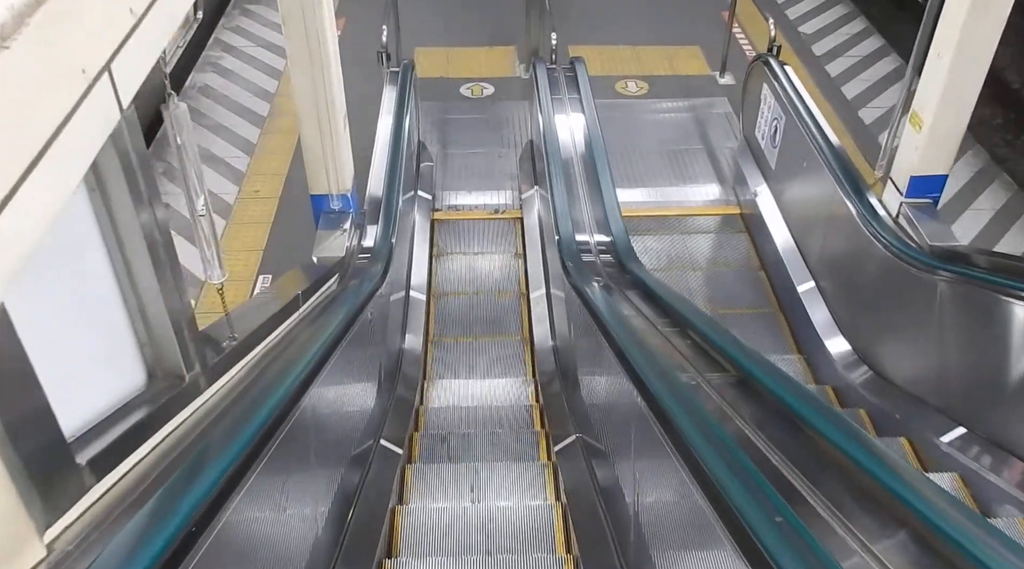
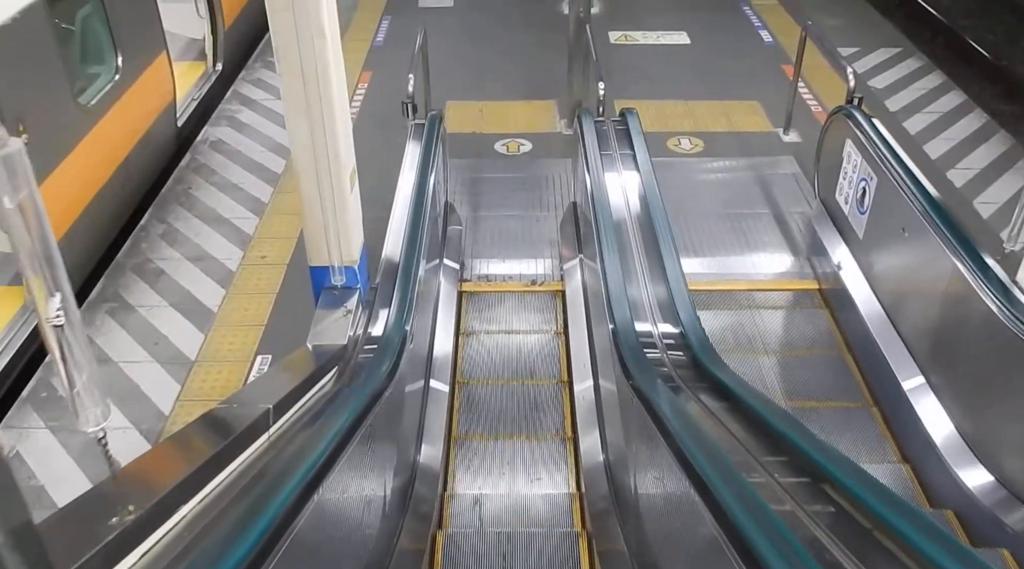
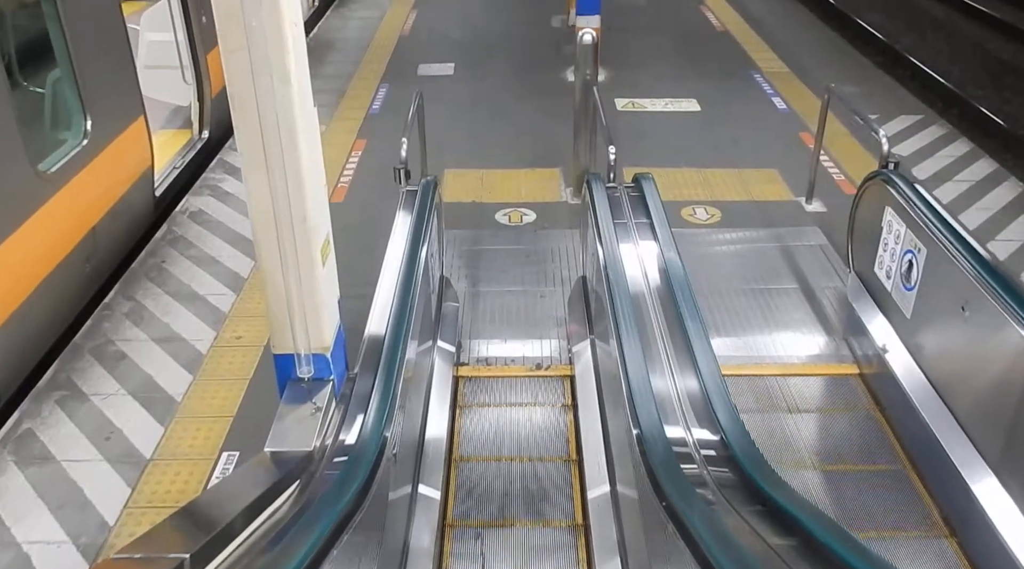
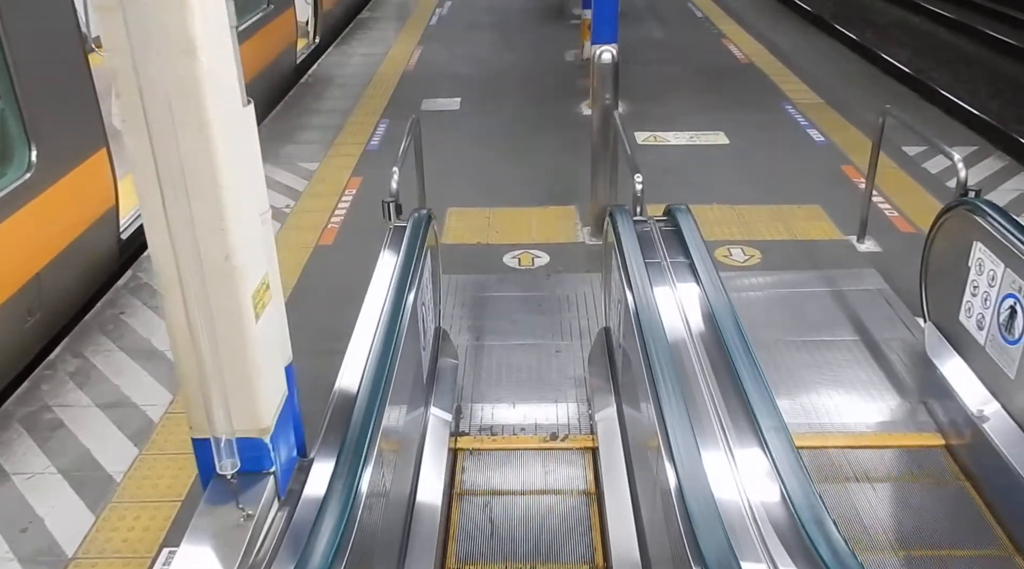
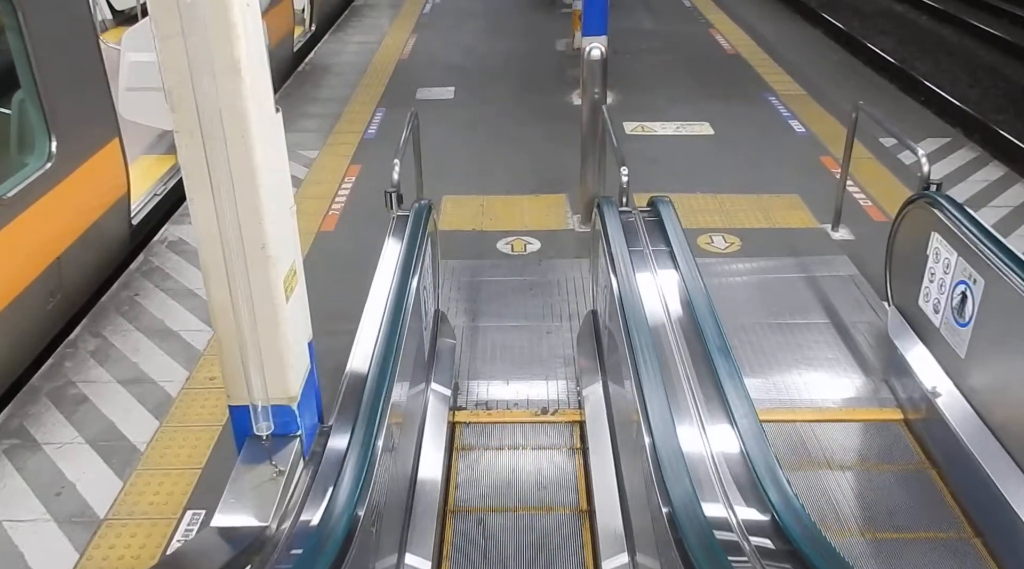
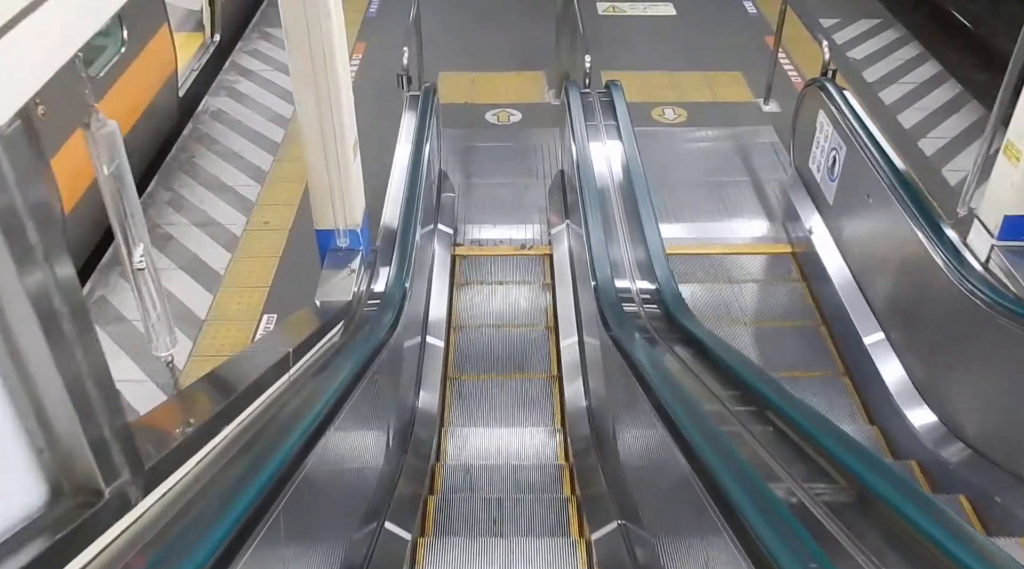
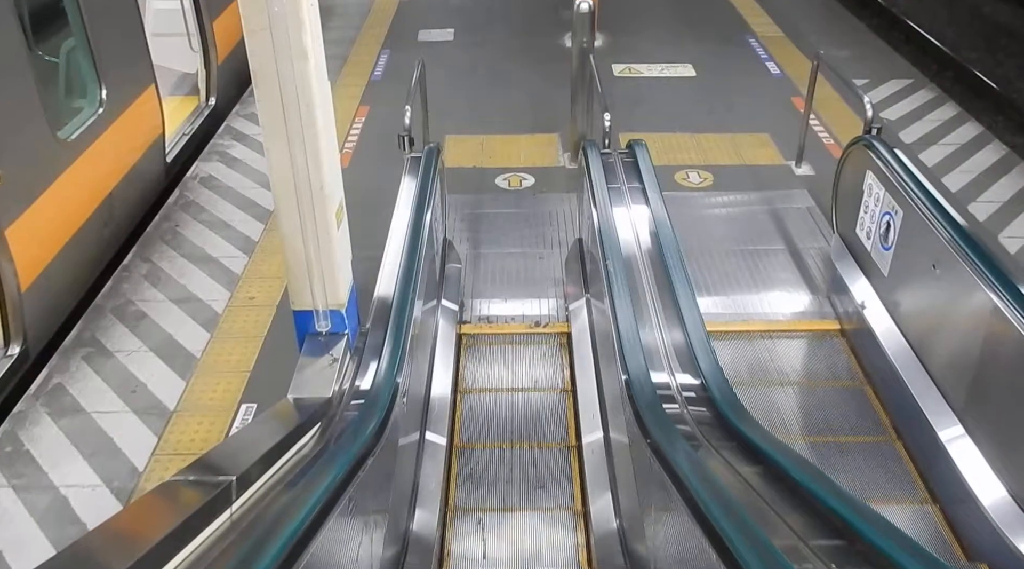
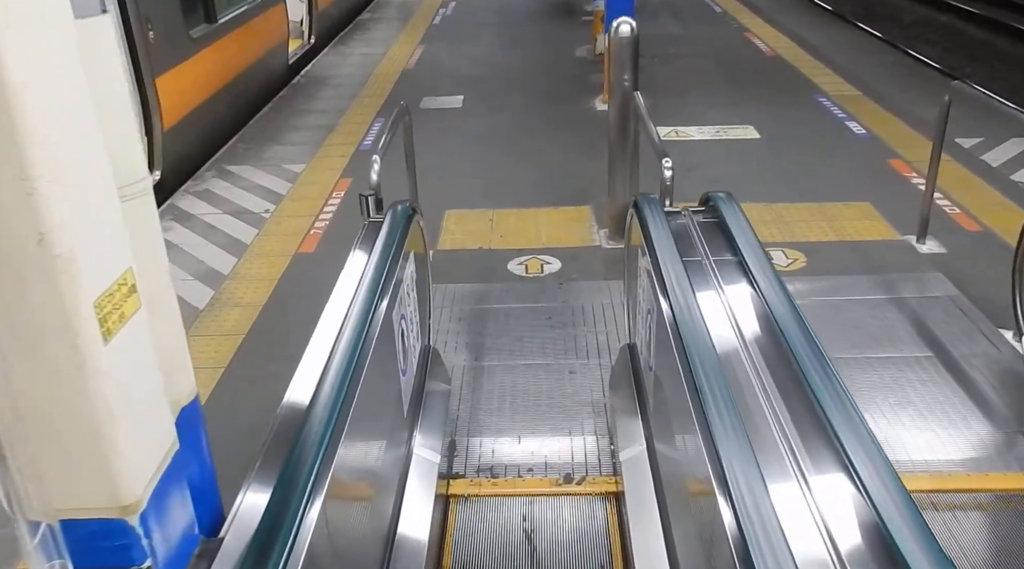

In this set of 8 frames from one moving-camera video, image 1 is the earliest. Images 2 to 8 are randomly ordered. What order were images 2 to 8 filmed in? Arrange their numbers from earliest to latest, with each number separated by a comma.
6, 2, 7, 3, 5, 4, 8
